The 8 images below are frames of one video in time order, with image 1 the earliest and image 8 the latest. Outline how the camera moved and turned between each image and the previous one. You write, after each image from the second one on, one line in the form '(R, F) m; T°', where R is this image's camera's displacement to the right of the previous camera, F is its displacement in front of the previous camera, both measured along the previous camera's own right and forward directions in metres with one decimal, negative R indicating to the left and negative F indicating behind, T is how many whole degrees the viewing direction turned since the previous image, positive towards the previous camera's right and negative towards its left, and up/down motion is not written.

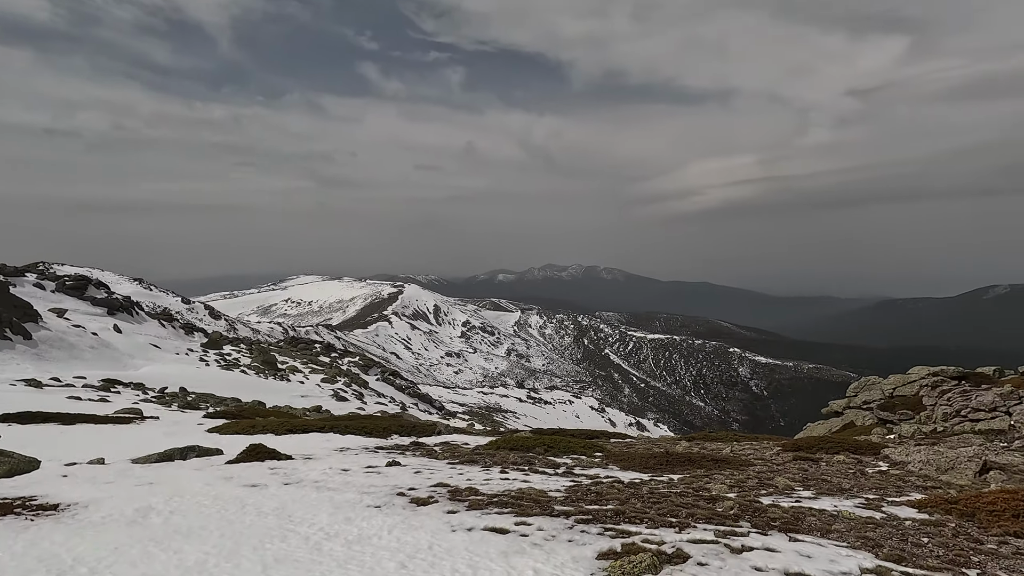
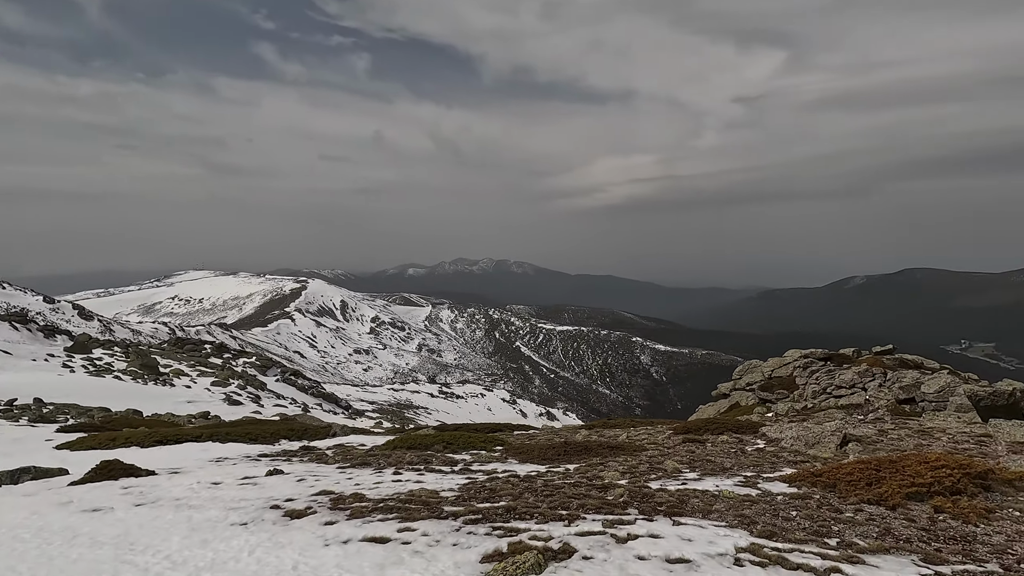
(+1.1, +1.1) m; +9°
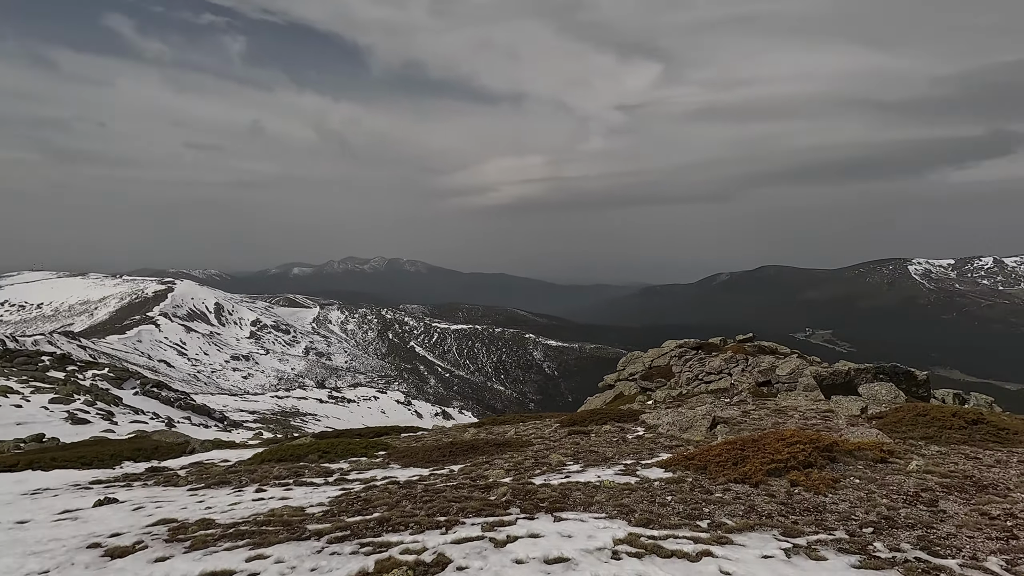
(+0.8, +1.3) m; +11°
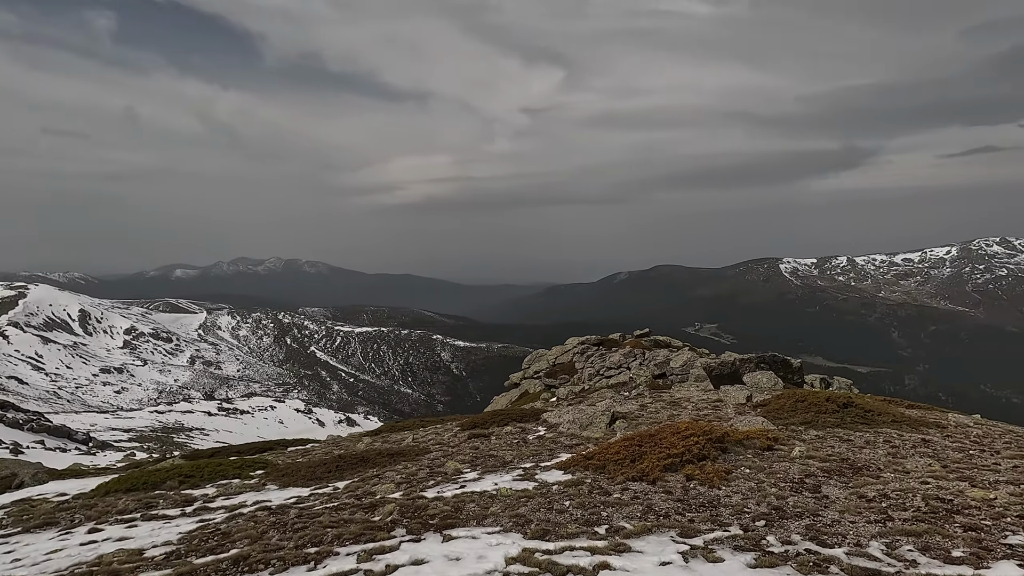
(+0.9, +1.8) m; +10°
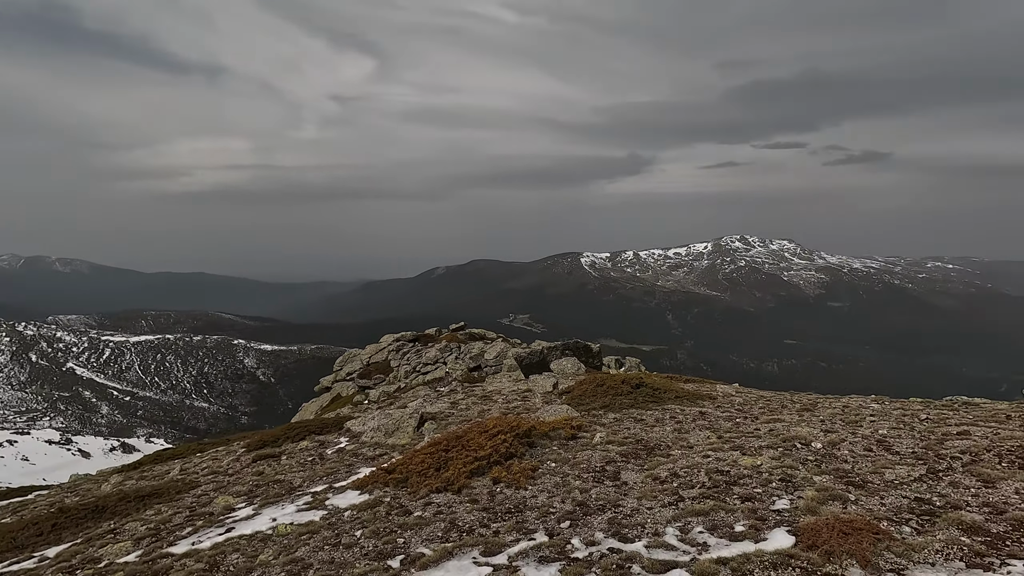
(+1.3, +2.5) m; +19°
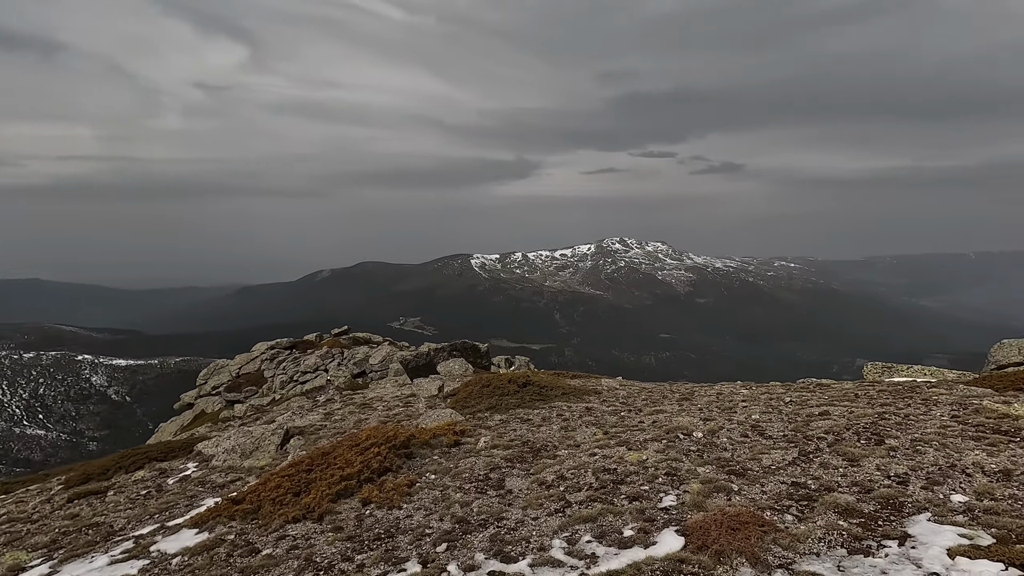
(+0.7, +1.9) m; +12°
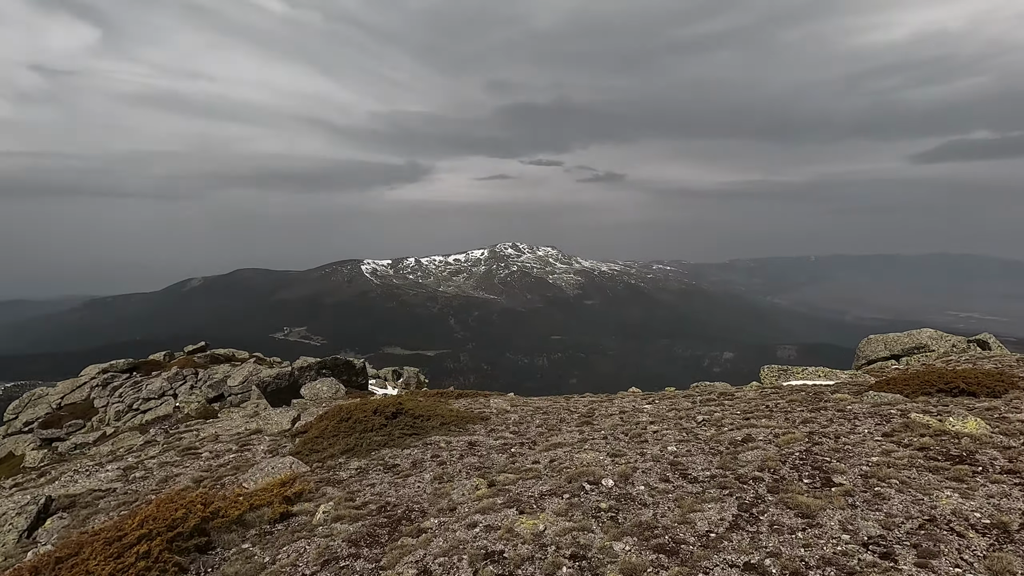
(+1.3, +5.5) m; +11°
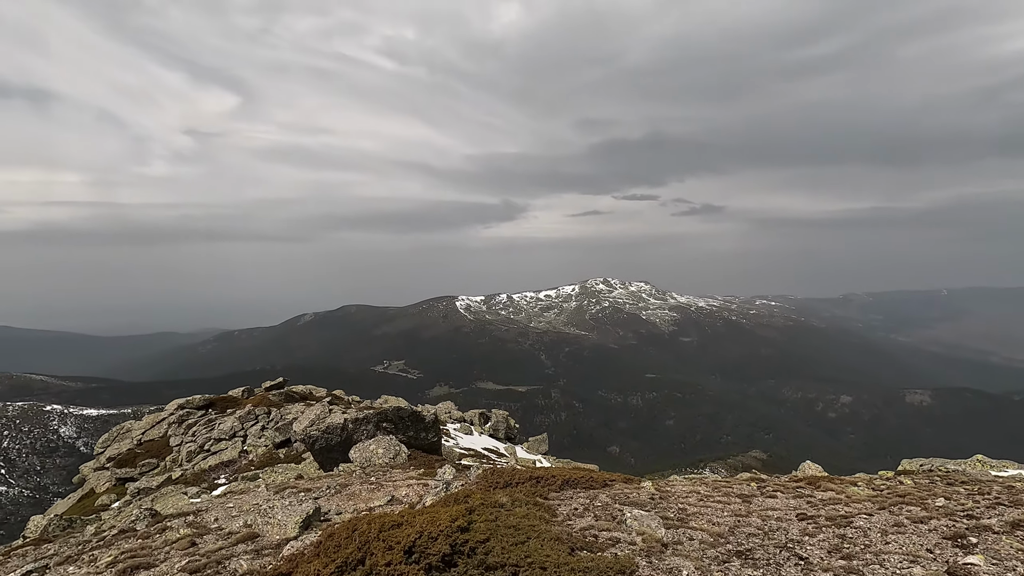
(-2.0, +13.1) m; -10°
